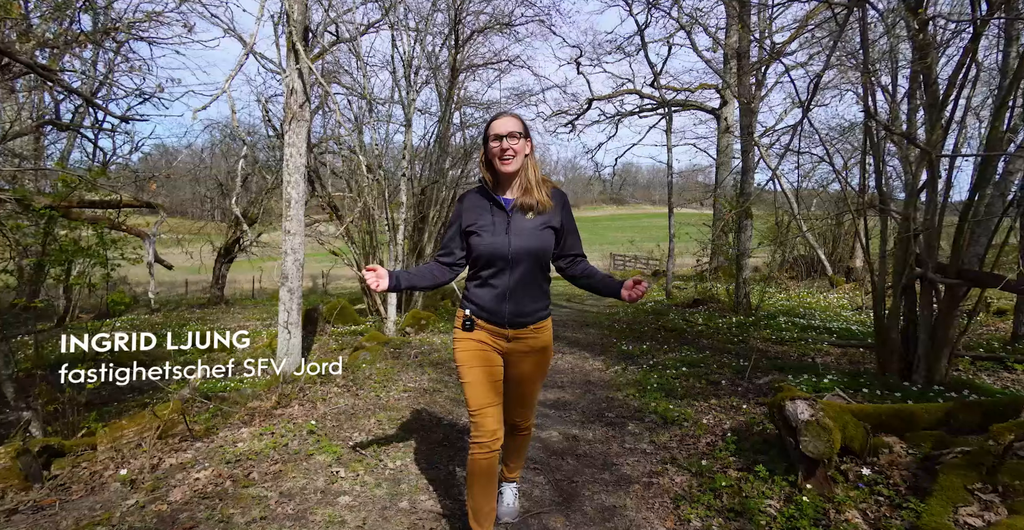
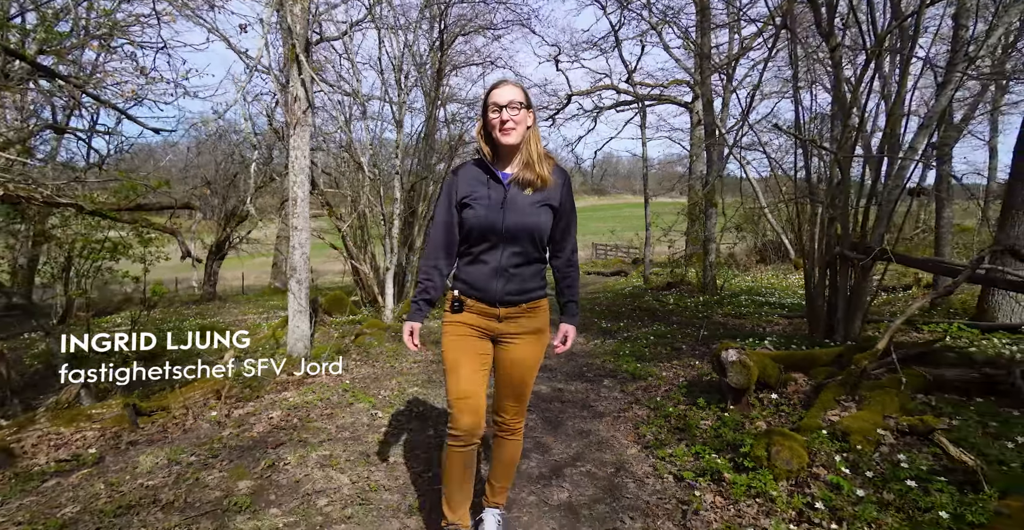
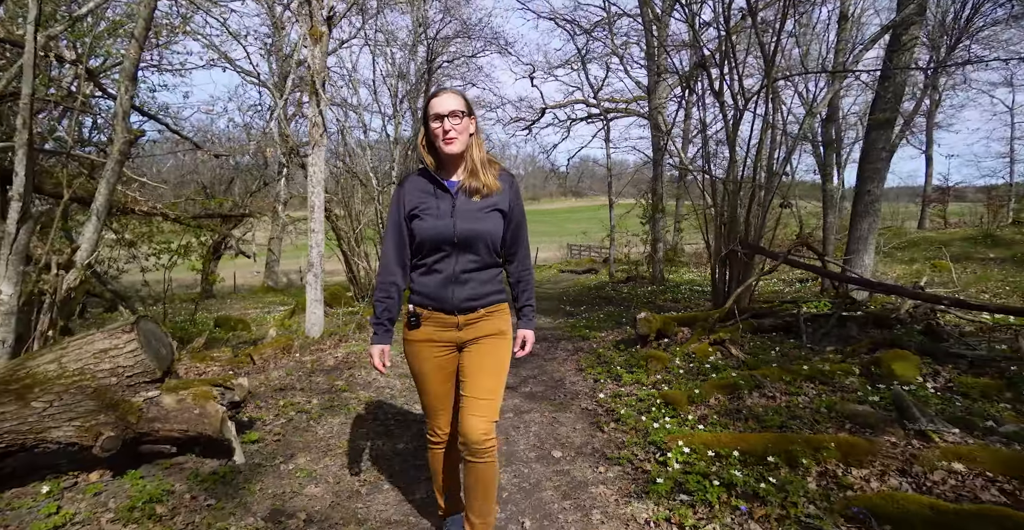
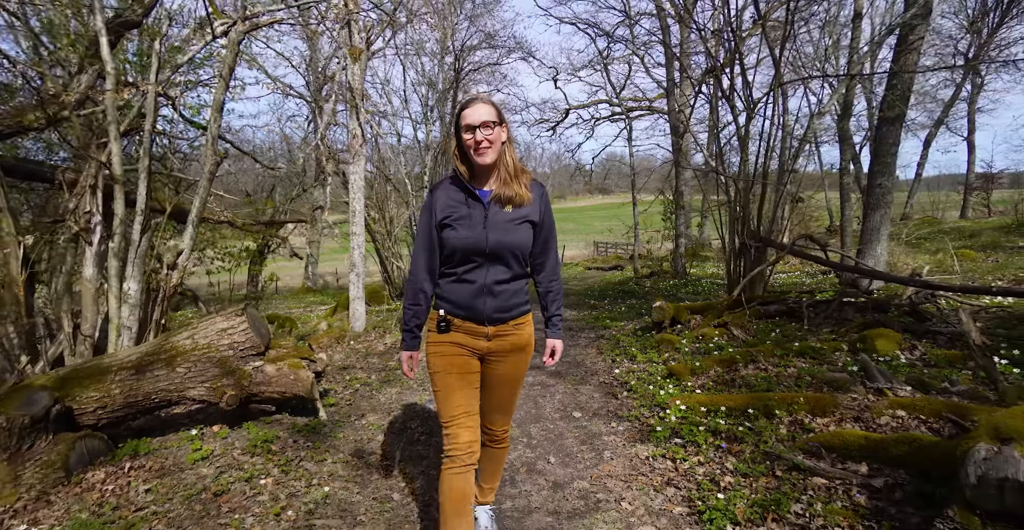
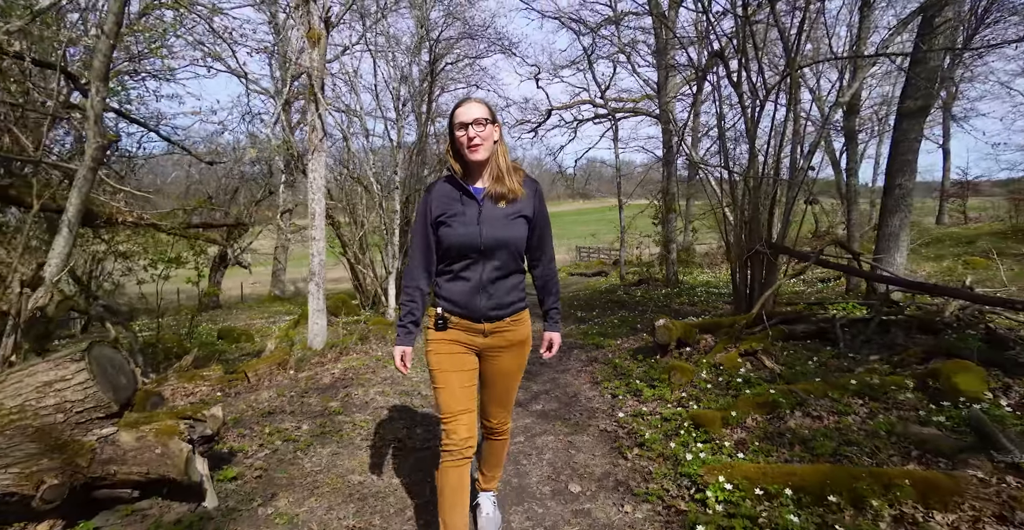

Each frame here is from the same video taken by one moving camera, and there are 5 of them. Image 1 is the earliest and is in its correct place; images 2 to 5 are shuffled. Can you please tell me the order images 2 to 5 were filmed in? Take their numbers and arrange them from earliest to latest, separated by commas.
2, 5, 3, 4
